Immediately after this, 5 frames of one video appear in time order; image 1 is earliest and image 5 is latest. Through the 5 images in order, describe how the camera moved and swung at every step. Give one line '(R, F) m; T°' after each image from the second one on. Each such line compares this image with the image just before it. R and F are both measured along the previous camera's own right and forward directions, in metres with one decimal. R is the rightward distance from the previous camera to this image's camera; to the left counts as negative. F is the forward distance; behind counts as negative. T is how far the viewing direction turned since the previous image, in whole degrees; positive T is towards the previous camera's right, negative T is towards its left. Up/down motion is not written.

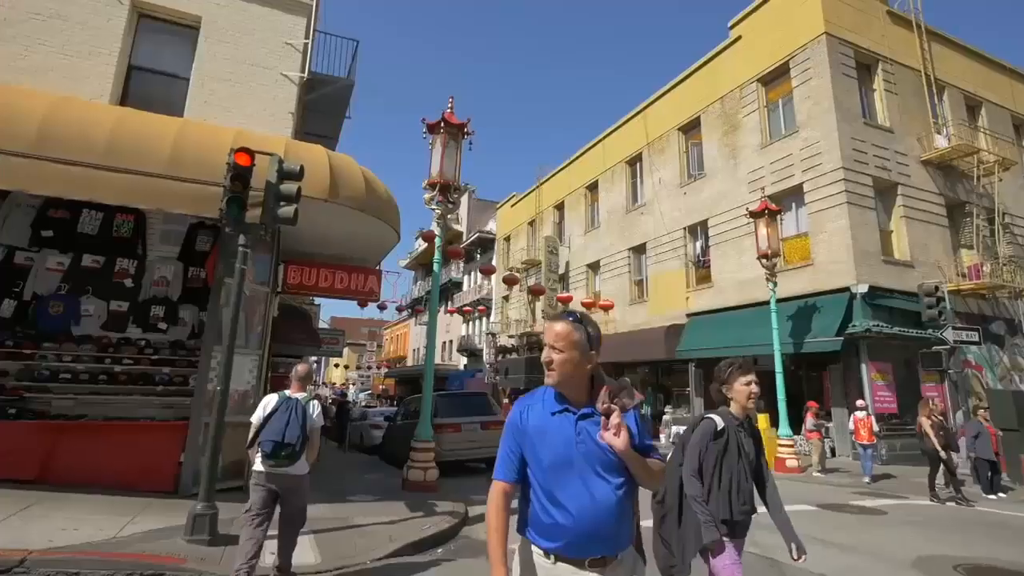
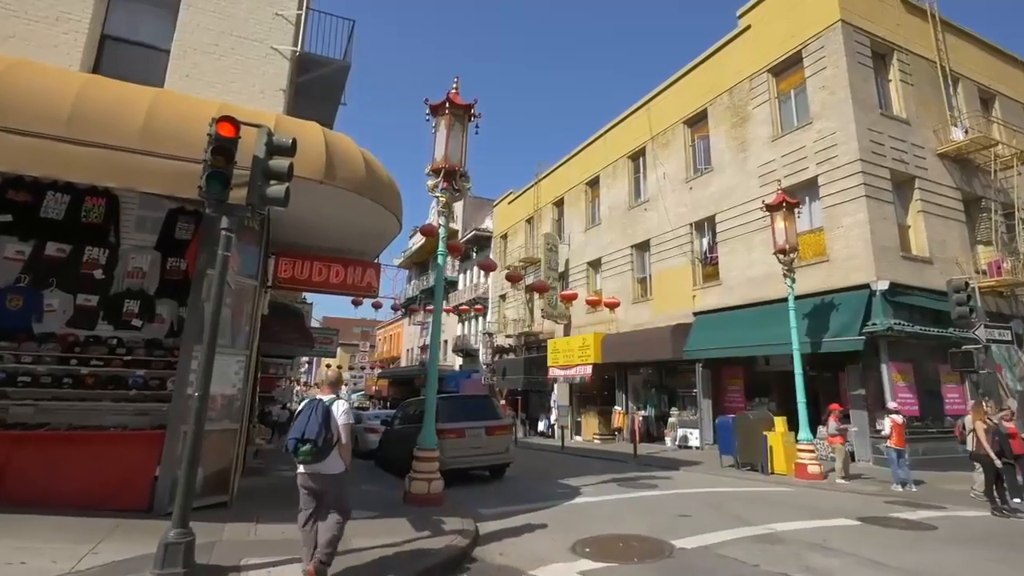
(-0.3, +0.7) m; +1°
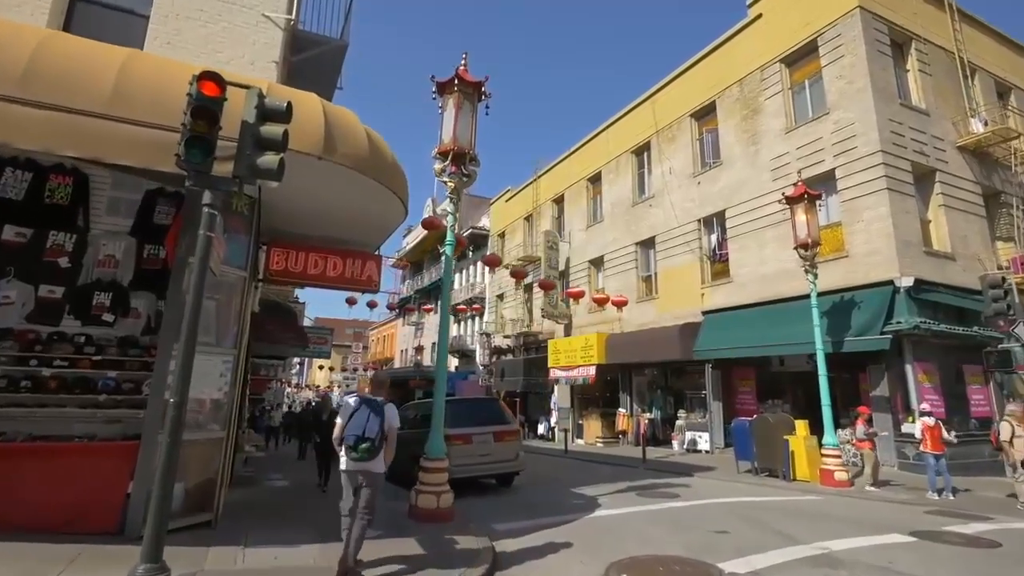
(-0.3, +0.8) m; +1°
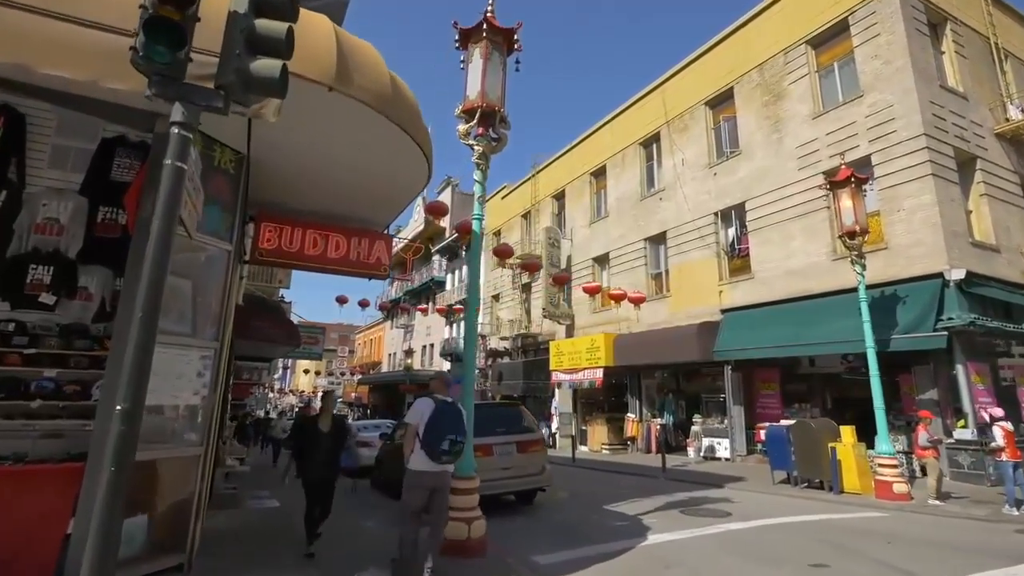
(-0.6, +1.3) m; +1°
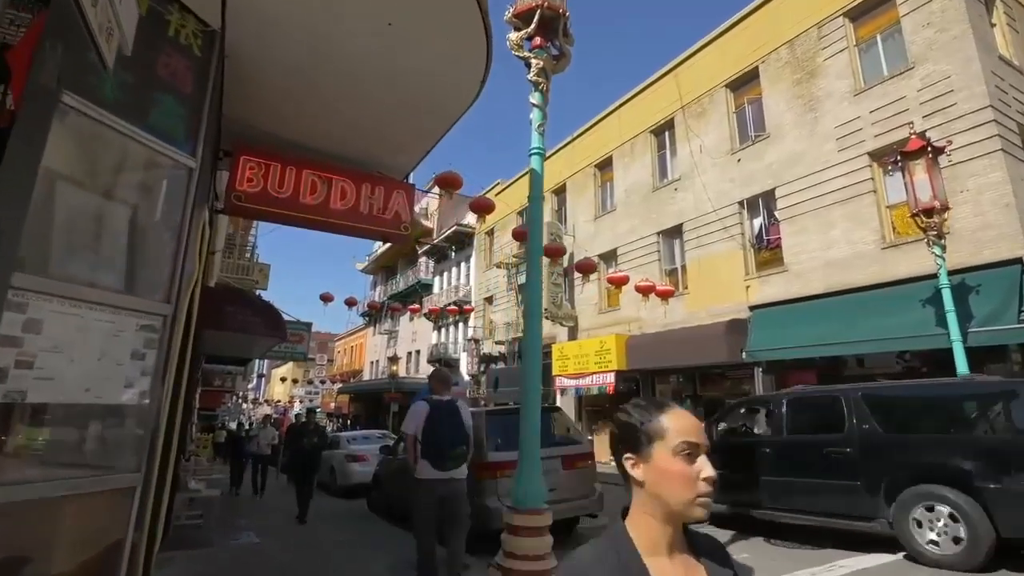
(-0.8, +1.8) m; +2°
